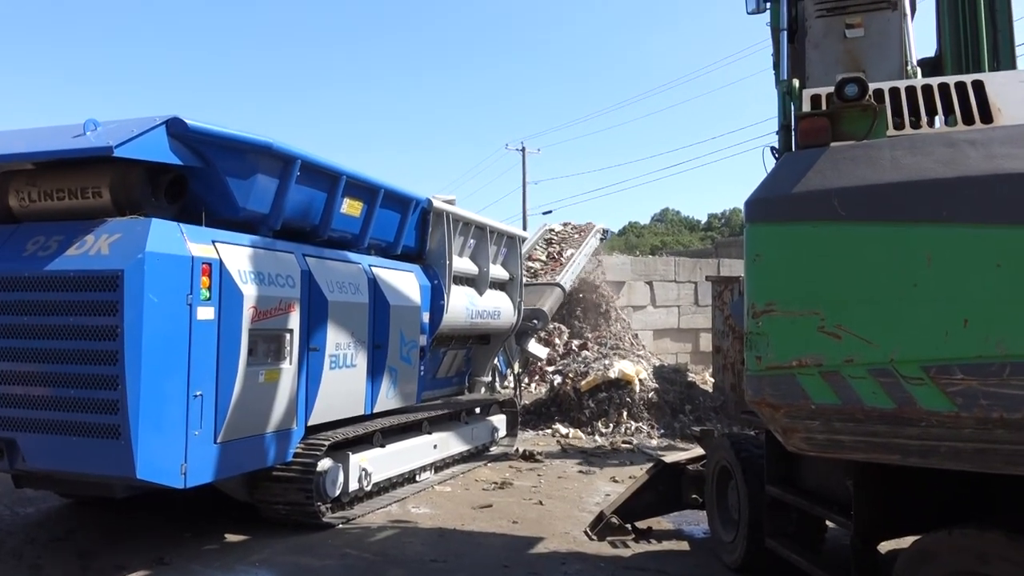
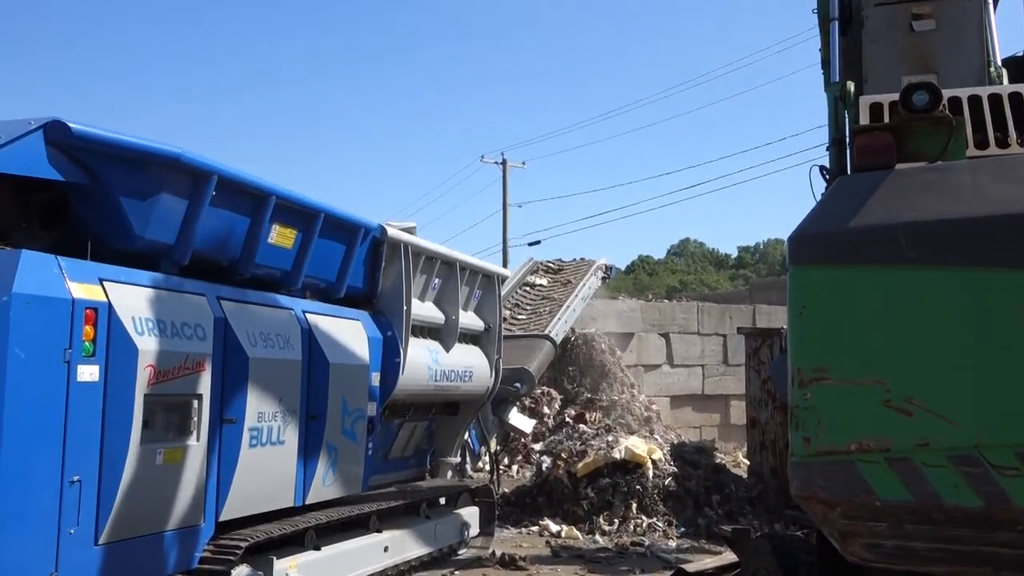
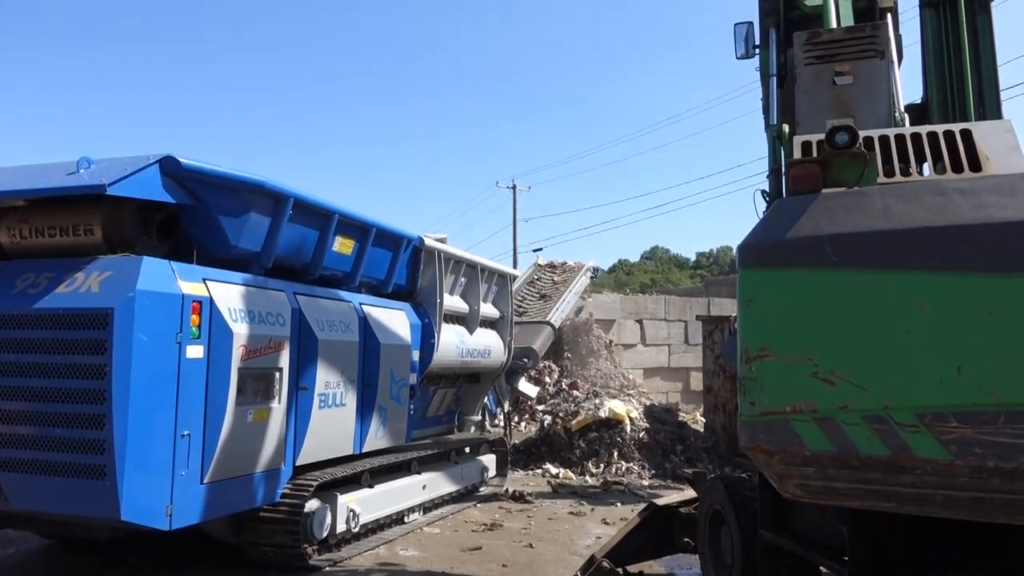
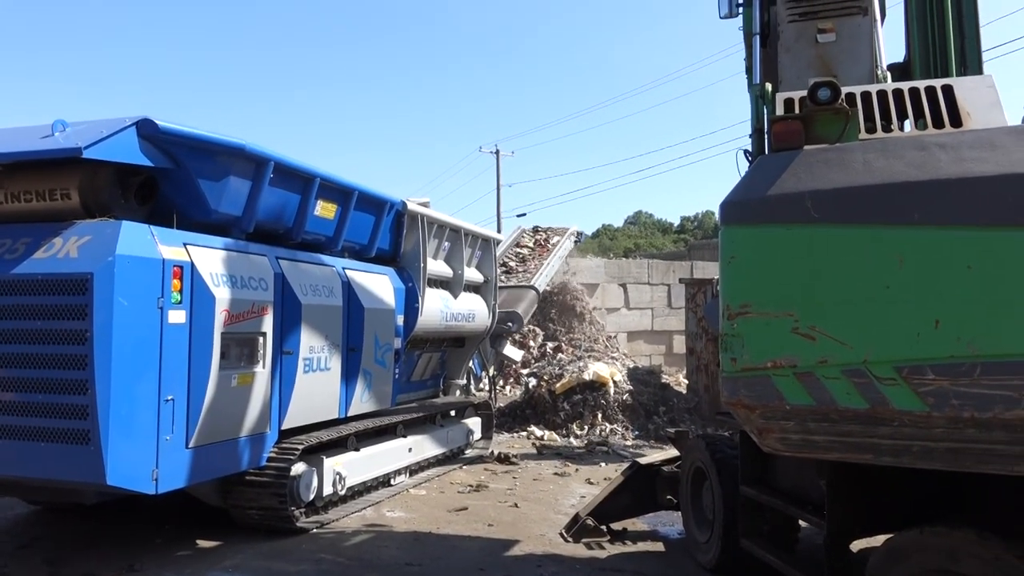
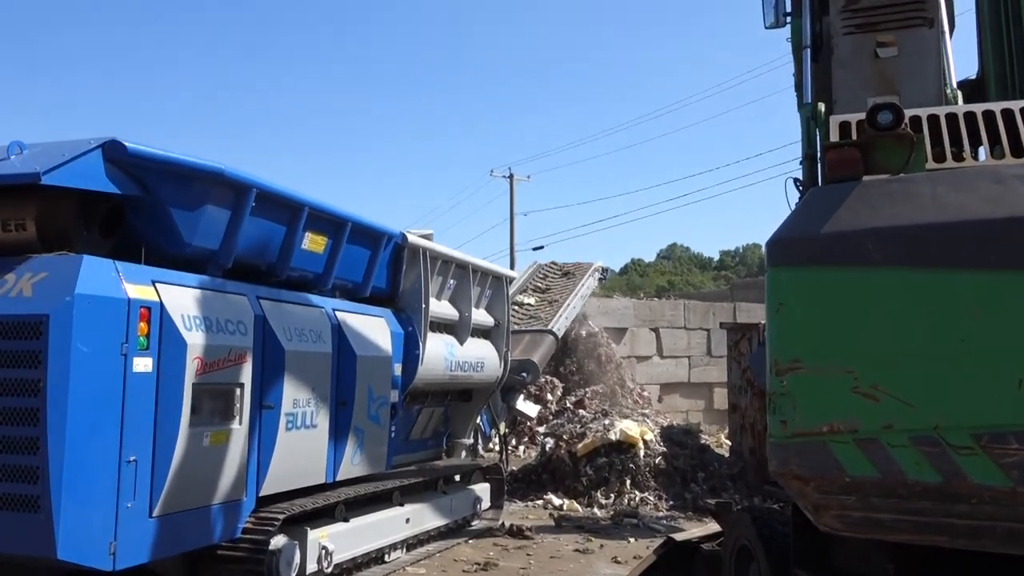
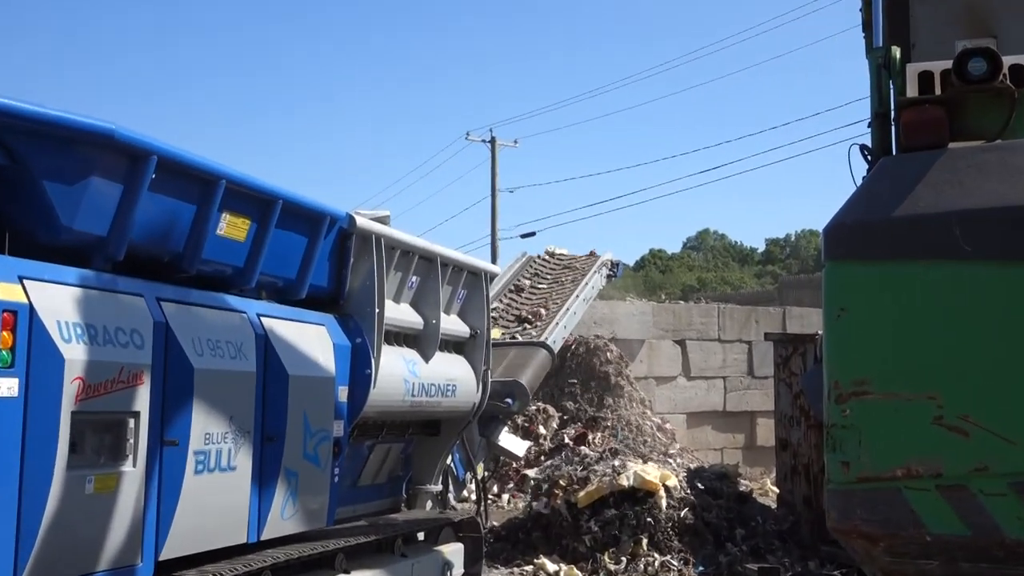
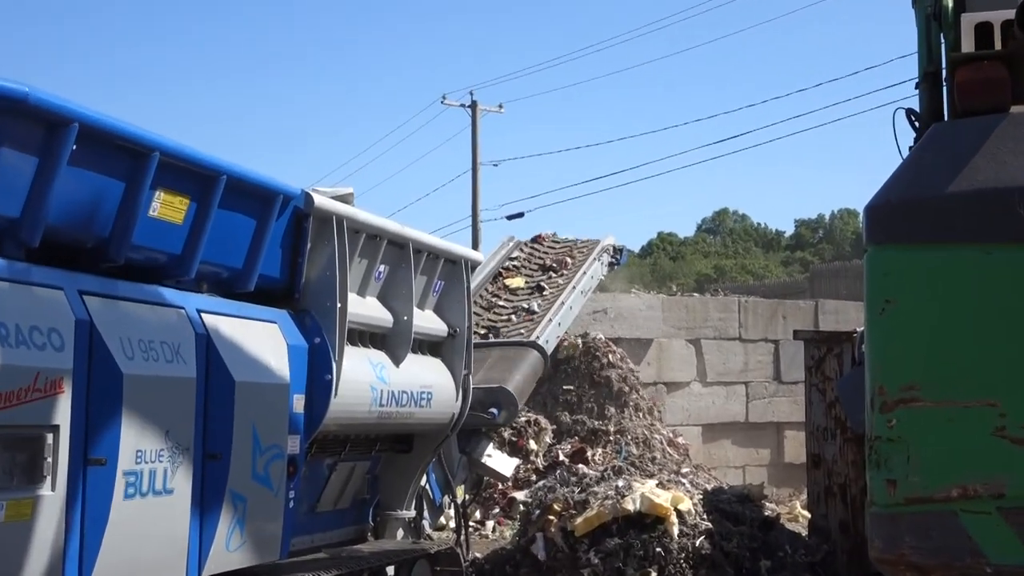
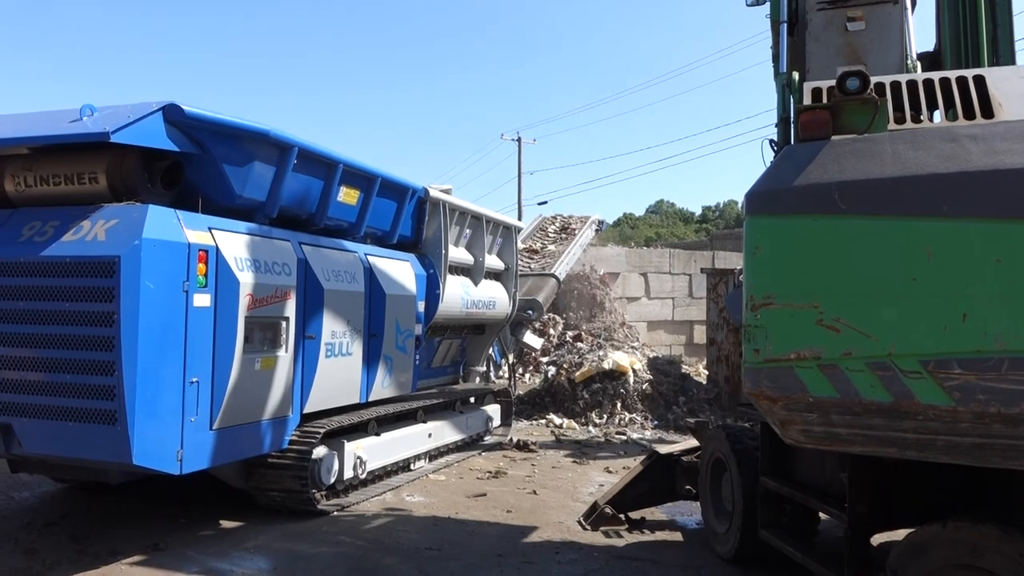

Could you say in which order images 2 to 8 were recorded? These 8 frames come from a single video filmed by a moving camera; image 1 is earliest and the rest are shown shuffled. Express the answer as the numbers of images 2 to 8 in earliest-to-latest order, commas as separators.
4, 8, 3, 5, 2, 6, 7
